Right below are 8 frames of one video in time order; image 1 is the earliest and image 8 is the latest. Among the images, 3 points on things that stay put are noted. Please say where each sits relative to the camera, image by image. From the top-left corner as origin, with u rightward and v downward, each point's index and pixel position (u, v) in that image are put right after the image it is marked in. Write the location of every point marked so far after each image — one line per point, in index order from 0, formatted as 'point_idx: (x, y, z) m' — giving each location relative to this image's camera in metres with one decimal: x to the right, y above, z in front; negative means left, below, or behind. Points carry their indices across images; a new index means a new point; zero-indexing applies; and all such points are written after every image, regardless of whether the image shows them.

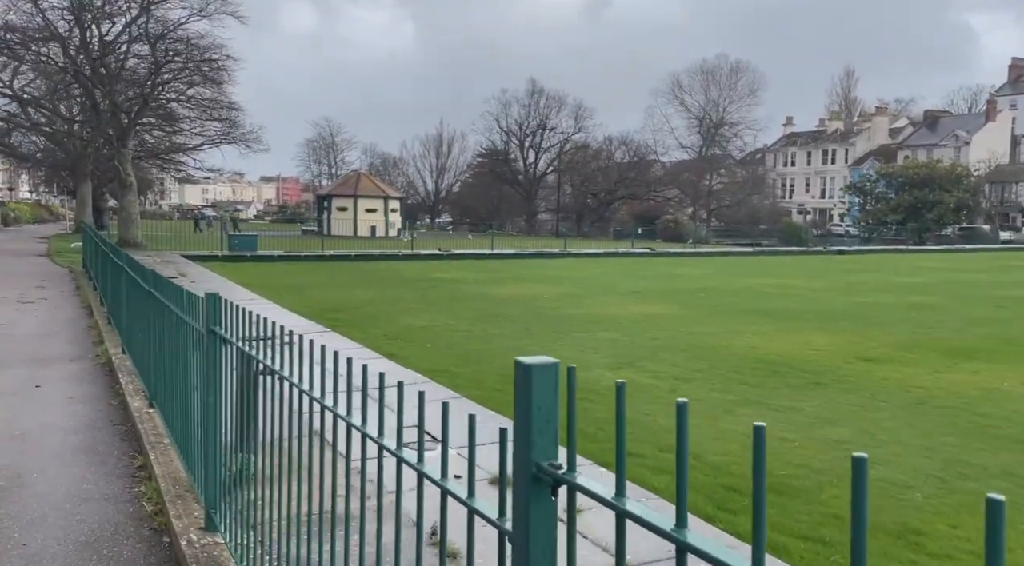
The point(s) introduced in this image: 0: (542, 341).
0: (+0.4, -0.8, +11.5) m
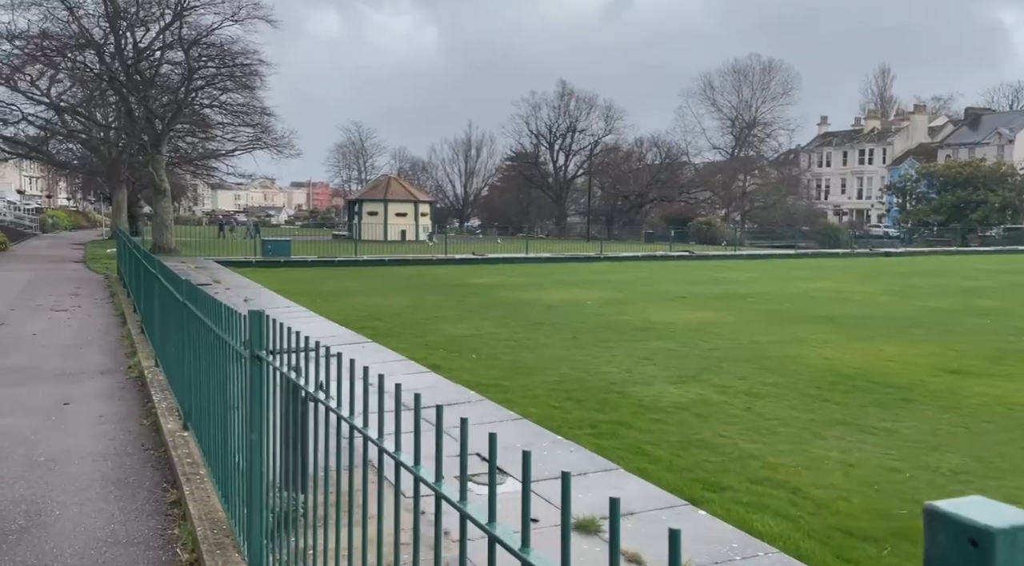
0: (+1.1, -0.9, +10.8) m
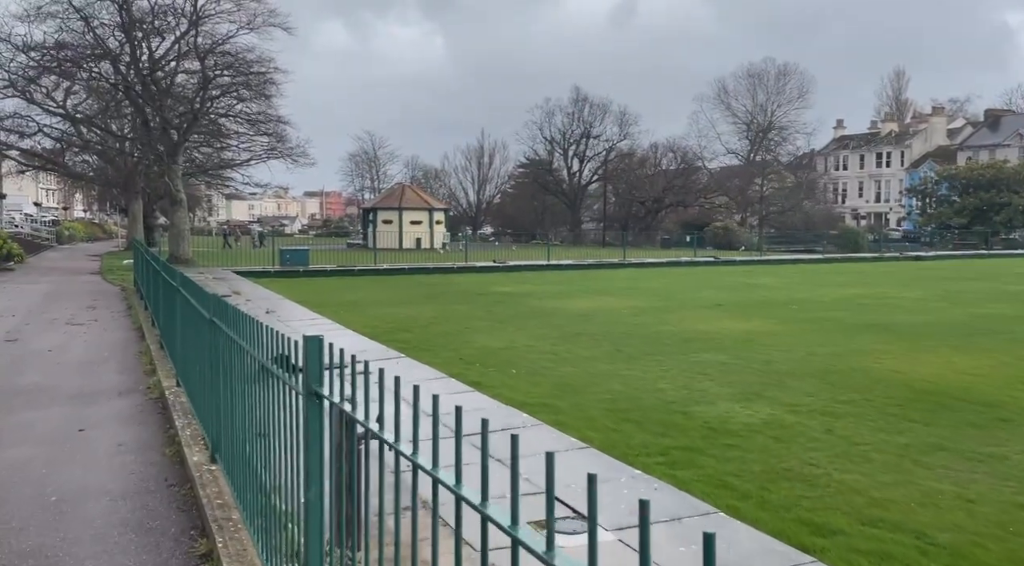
0: (+1.6, -1.0, +10.1) m
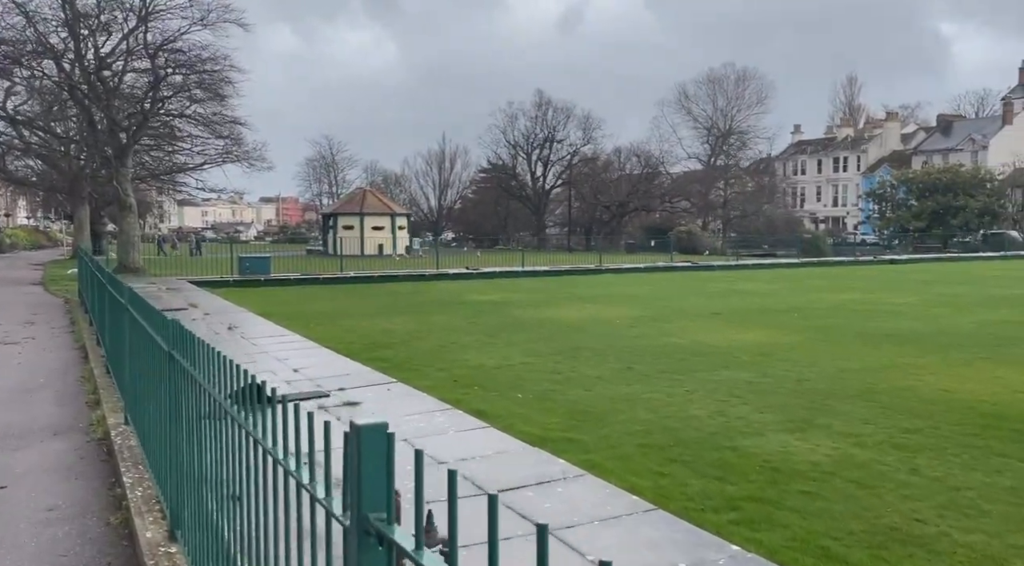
0: (+1.6, -1.1, +9.0) m
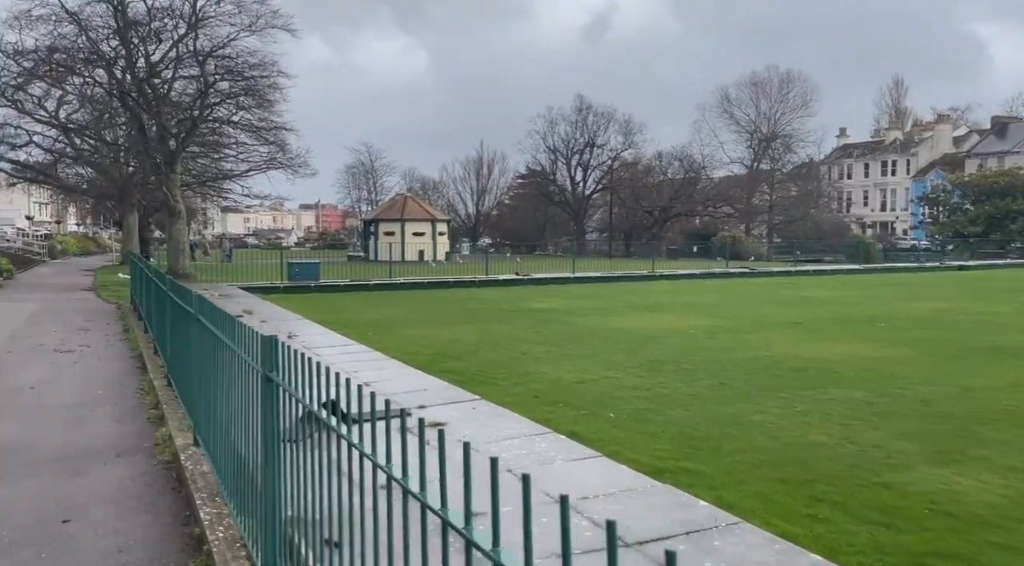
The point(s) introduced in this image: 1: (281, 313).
0: (+2.5, -1.2, +8.2) m
1: (-4.8, -0.6, +17.4) m
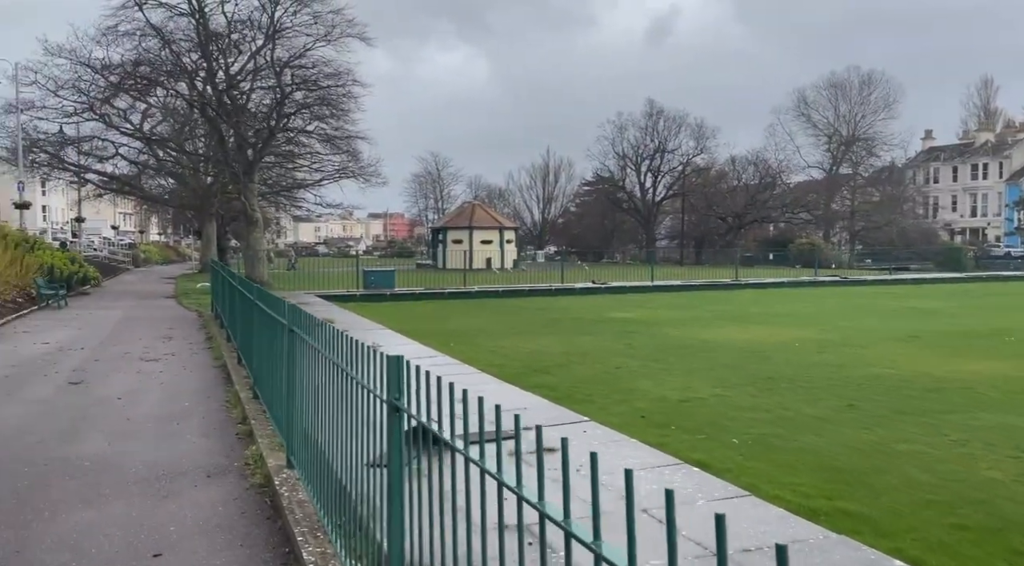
0: (+3.4, -1.3, +7.3) m
1: (-3.1, -0.8, +17.1) m
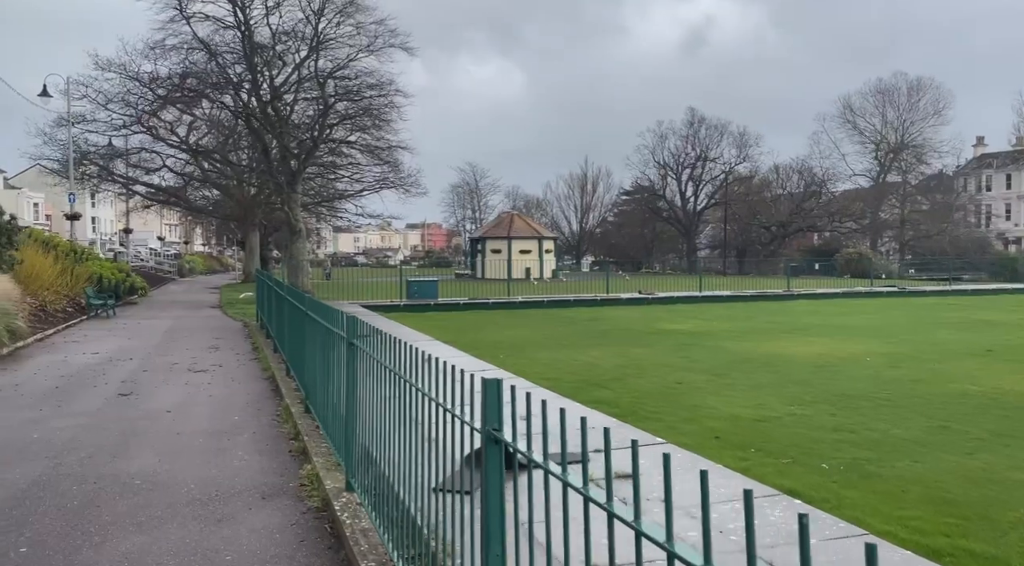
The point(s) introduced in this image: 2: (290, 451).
0: (+4.0, -1.4, +6.7) m
1: (-2.1, -1.0, +16.8) m
2: (-2.1, -1.6, +7.8) m
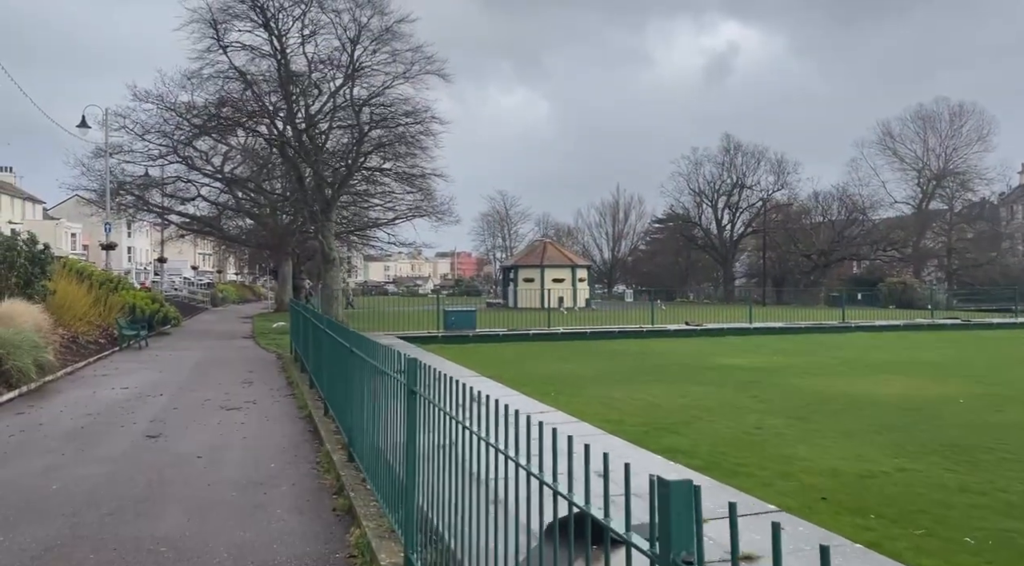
0: (+4.6, -1.6, +5.6) m
1: (-1.2, -1.6, +15.9) m
2: (-1.5, -1.9, +6.9) m
